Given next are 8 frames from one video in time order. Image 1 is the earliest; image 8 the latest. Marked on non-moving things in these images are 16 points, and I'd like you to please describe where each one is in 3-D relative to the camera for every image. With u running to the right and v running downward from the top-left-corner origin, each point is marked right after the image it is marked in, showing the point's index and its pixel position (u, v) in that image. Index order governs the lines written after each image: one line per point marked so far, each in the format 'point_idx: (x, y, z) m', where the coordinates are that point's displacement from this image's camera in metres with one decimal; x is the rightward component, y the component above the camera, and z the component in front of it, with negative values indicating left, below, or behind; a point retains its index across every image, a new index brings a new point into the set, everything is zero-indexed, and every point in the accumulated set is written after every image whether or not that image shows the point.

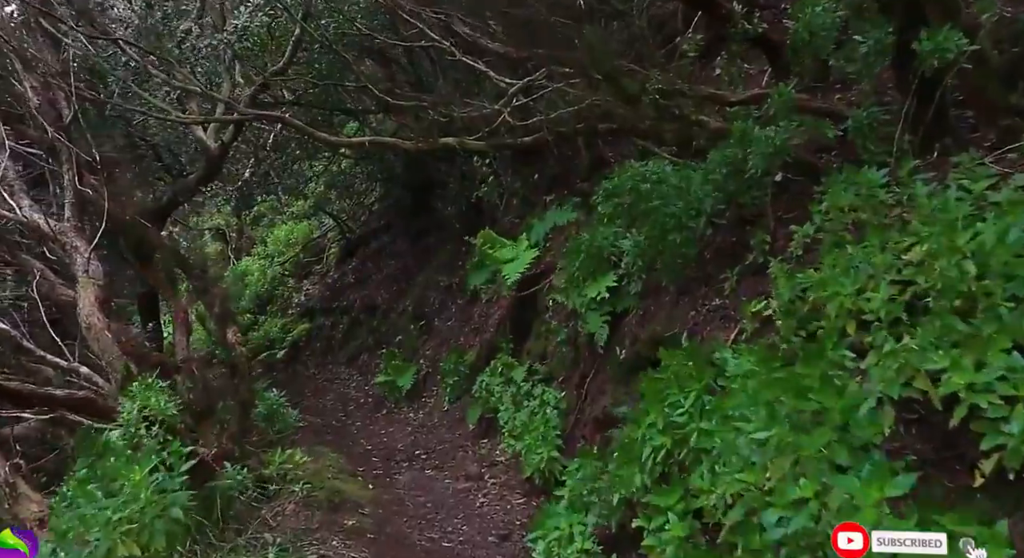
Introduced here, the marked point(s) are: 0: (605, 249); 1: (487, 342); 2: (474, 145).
0: (+0.7, +0.2, +6.6) m
1: (-0.3, -0.7, +9.5) m
2: (-0.4, +1.3, +7.9) m
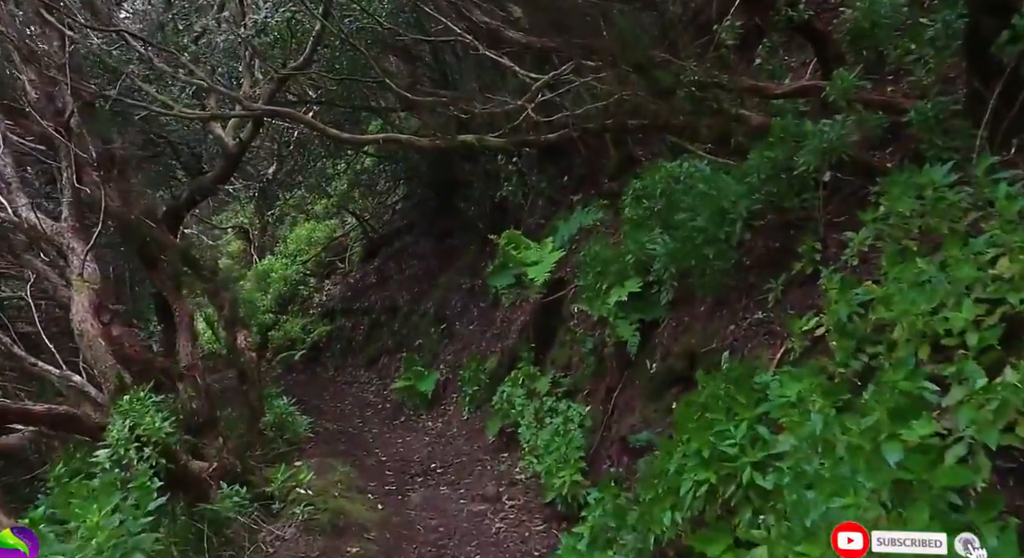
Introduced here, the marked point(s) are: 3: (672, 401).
0: (+0.9, +0.2, +6.2) m
1: (-0.1, -0.8, +9.1) m
2: (-0.2, +1.3, +7.5) m
3: (+1.0, -0.8, +5.4) m
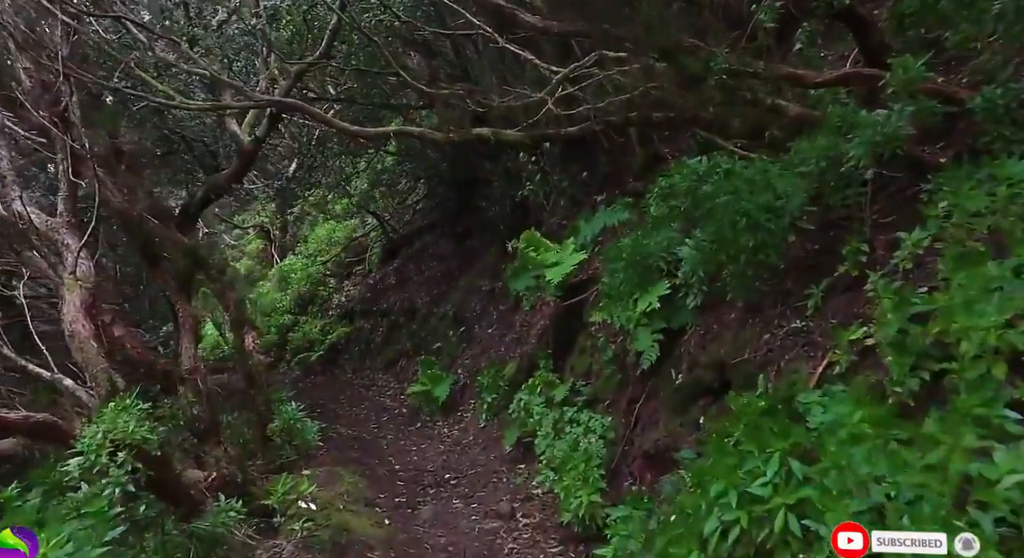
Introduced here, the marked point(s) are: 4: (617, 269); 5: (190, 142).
0: (+1.0, +0.2, +5.8) m
1: (+0.1, -0.8, +8.7) m
2: (0.0, +1.2, +7.1) m
3: (+1.1, -0.8, +5.0) m
4: (+0.8, +0.1, +6.2) m
5: (-4.5, +1.9, +11.9) m
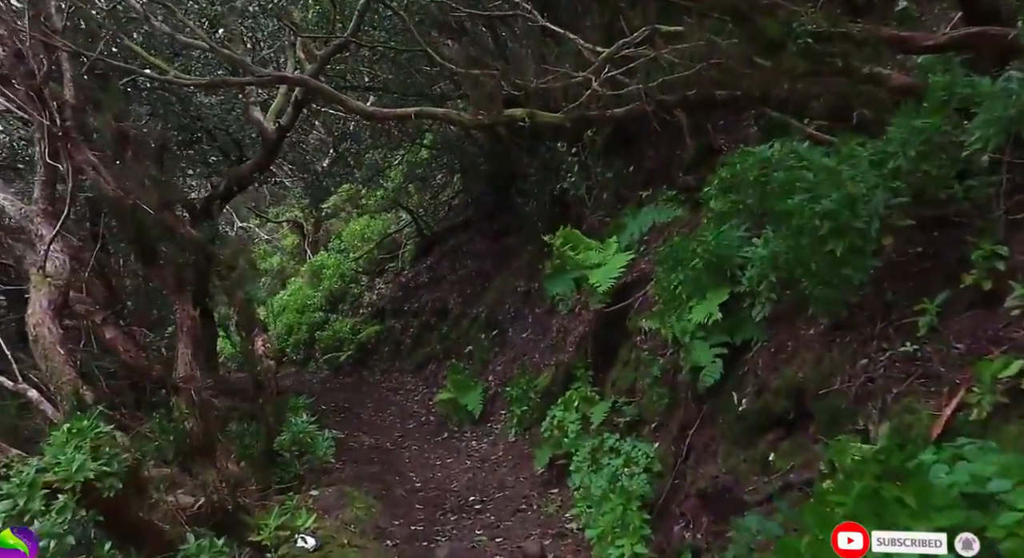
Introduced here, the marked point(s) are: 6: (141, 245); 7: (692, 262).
0: (+1.2, +0.1, +4.9) m
1: (+0.5, -0.8, +7.9) m
2: (+0.3, +1.2, +6.3) m
3: (+1.3, -0.9, +4.1) m
4: (+1.1, 0.0, +5.3) m
5: (-4.0, +2.0, +11.3) m
6: (-2.7, +0.2, +6.2) m
7: (+1.1, +0.1, +5.2) m
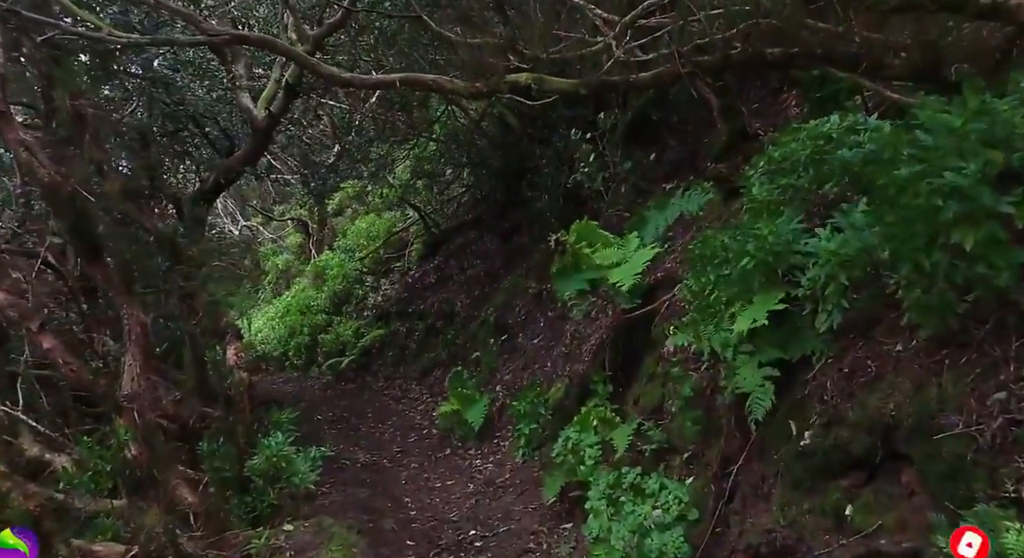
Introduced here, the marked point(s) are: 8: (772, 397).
0: (+1.2, +0.1, +4.0) m
1: (+0.5, -0.8, +6.9) m
2: (+0.3, +1.2, +5.4) m
3: (+1.3, -0.9, +3.2) m
4: (+1.1, 0.0, +4.4) m
5: (-3.9, +2.0, +10.4) m
6: (-2.7, +0.2, +5.3) m
7: (+1.1, +0.1, +4.3) m
8: (+1.2, -0.5, +3.8) m
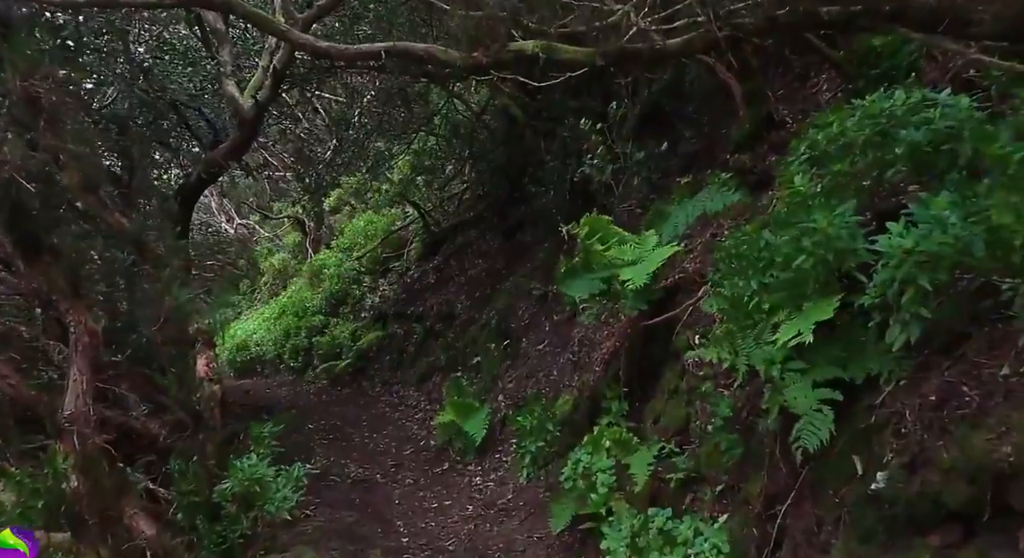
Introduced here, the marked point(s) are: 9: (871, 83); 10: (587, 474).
0: (+1.2, +0.1, +3.3) m
1: (+0.6, -0.8, +6.3) m
2: (+0.3, +1.2, +4.7) m
3: (+1.3, -0.9, +2.5) m
4: (+1.1, 0.0, +3.7) m
5: (-3.8, +2.0, +9.7) m
6: (-2.7, +0.2, +4.7) m
7: (+1.2, +0.1, +3.6) m
8: (+1.2, -0.6, +3.2) m
9: (+2.2, +1.2, +5.3) m
10: (+0.5, -1.2, +5.0) m
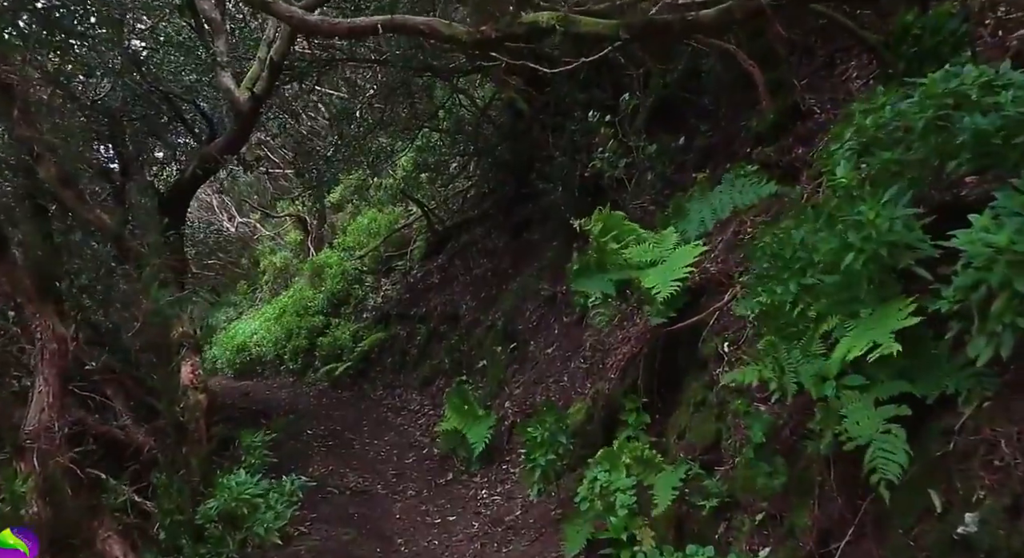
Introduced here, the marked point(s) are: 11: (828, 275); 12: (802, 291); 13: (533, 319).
0: (+1.3, +0.1, +2.8) m
1: (+0.6, -0.8, +5.8) m
2: (+0.4, +1.2, +4.3) m
3: (+1.3, -0.9, +2.1) m
4: (+1.1, 0.0, +3.3) m
5: (-3.7, +2.0, +9.3) m
6: (-2.6, +0.2, +4.2) m
7: (+1.2, +0.1, +3.2) m
8: (+1.3, -0.6, +2.7) m
9: (+2.3, +1.2, +4.8) m
10: (+0.5, -1.2, +4.6) m
11: (+1.2, 0.0, +3.2) m
12: (+1.1, -0.1, +3.2) m
13: (+0.2, -0.4, +9.3) m
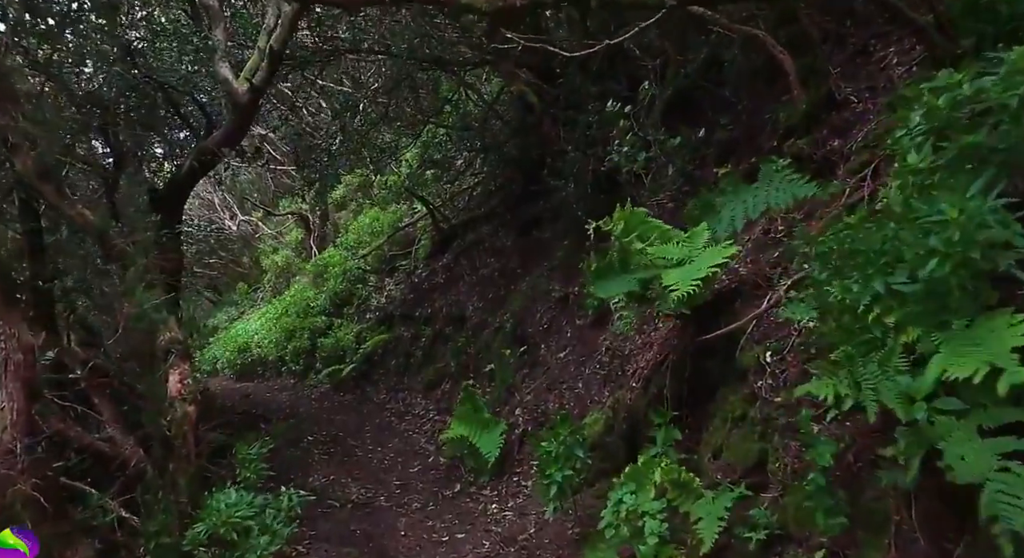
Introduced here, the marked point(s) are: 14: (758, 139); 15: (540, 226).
0: (+1.4, +0.1, +2.4) m
1: (+0.7, -0.9, +5.4) m
2: (+0.5, +1.2, +3.8) m
3: (+1.4, -0.9, +1.6) m
4: (+1.2, 0.0, +2.8) m
5: (-3.6, +2.0, +8.9) m
6: (-2.5, +0.2, +3.8) m
7: (+1.3, +0.1, +2.7) m
8: (+1.3, -0.6, +2.3) m
9: (+2.4, +1.2, +4.3) m
10: (+0.6, -1.2, +4.1) m
11: (+1.3, 0.0, +2.8) m
12: (+1.2, -0.1, +2.7) m
13: (+0.3, -0.5, +8.8) m
14: (+2.0, +1.2, +6.8) m
15: (+0.4, +0.7, +10.9) m
